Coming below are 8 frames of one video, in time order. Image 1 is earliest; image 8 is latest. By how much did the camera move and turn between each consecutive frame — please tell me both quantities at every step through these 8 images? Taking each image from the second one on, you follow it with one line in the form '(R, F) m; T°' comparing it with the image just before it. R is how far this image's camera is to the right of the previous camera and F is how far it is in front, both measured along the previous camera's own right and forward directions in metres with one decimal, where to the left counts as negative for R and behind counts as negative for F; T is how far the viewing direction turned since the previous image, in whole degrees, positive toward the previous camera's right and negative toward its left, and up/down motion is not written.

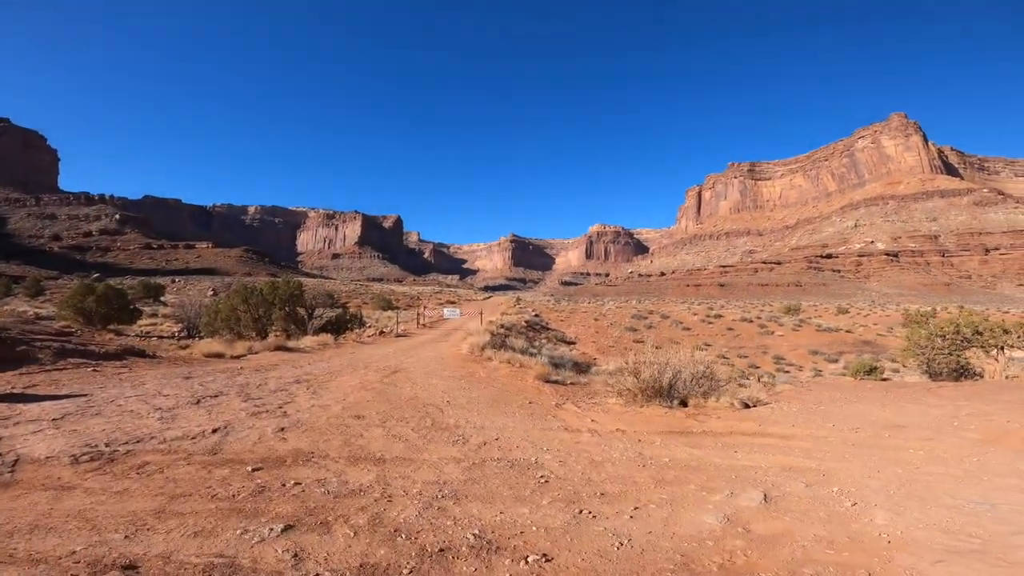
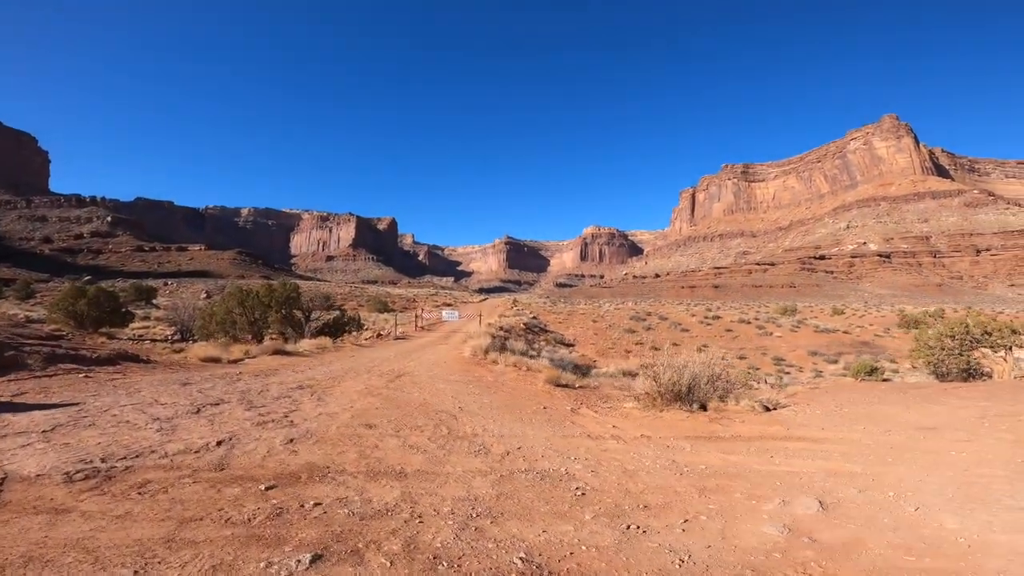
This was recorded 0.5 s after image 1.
(-0.3, +0.3) m; +1°
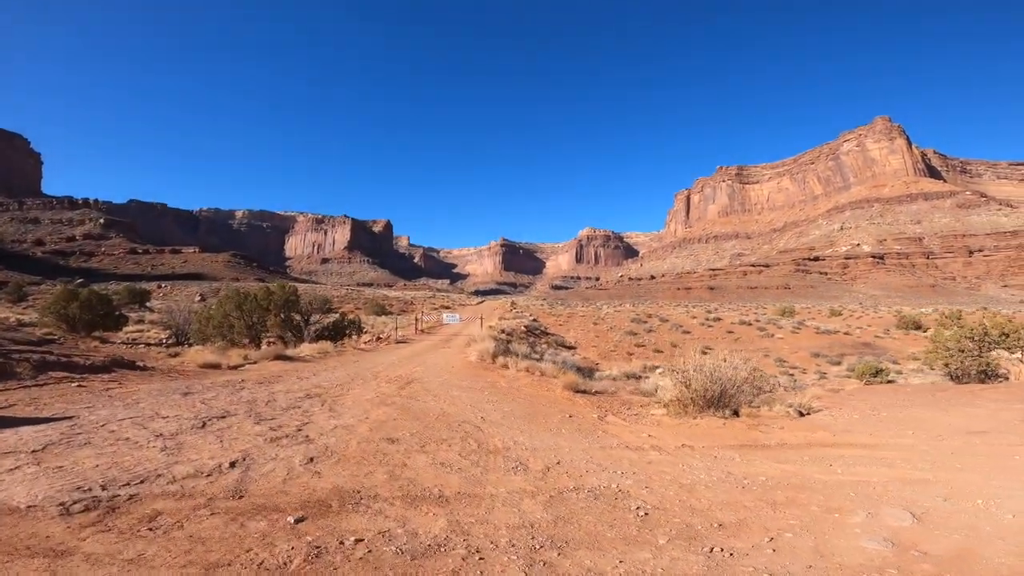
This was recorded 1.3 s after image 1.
(-0.4, +0.4) m; +1°
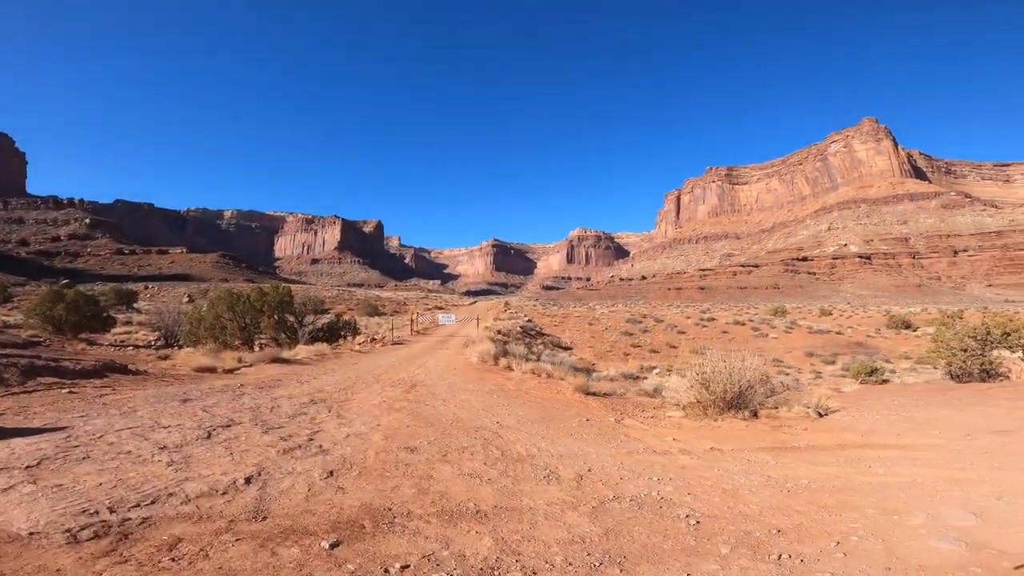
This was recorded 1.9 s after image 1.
(-0.4, +0.2) m; +1°
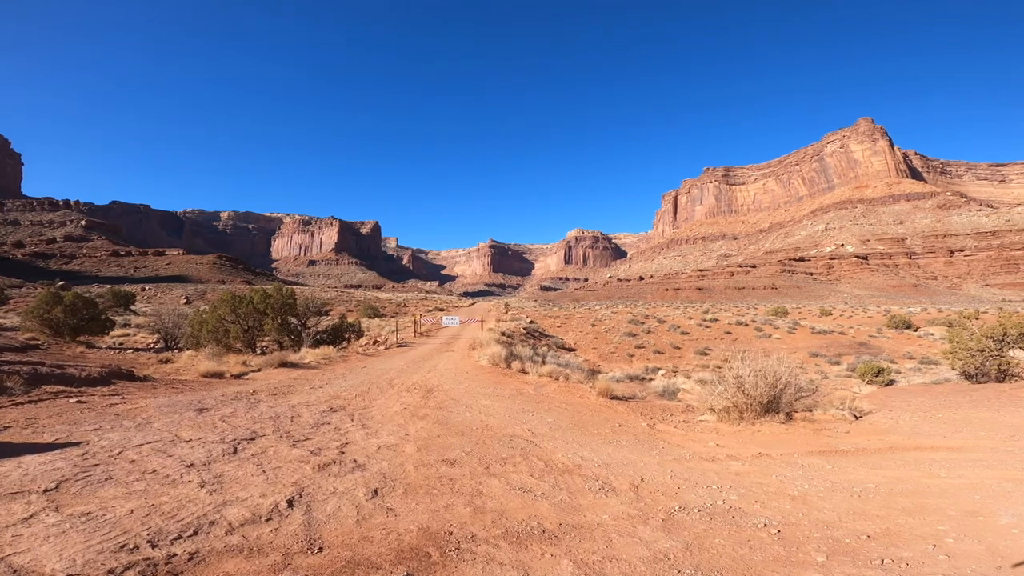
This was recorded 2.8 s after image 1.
(-0.5, +0.3) m; 0°
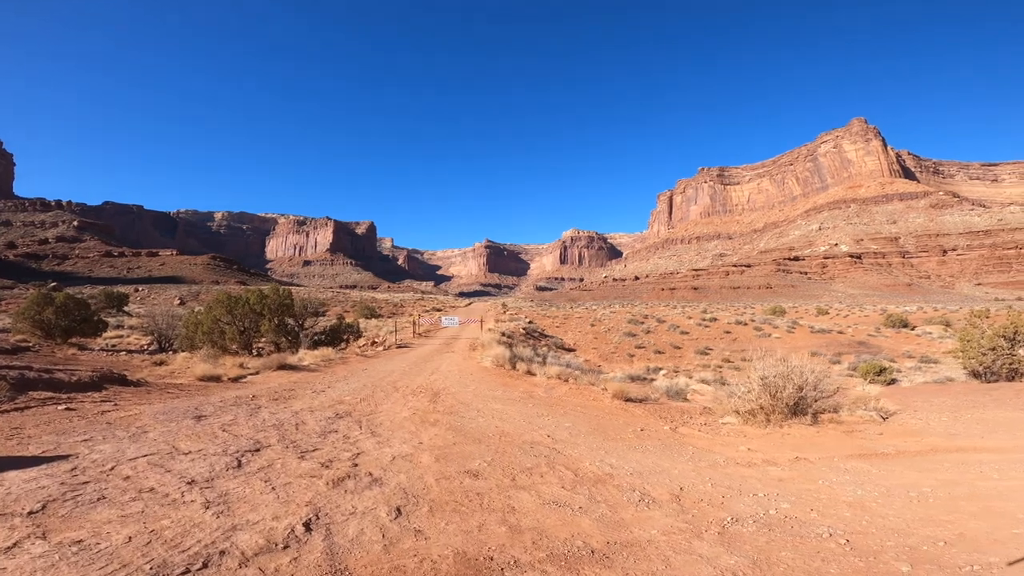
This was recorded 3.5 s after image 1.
(-0.3, +0.3) m; +1°
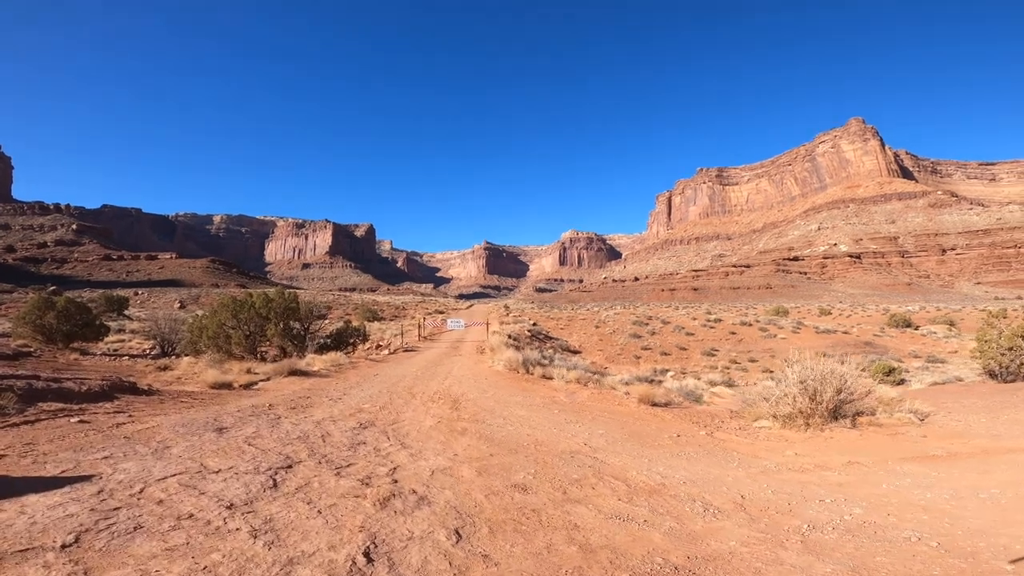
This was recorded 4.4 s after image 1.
(-0.4, +0.2) m; 0°
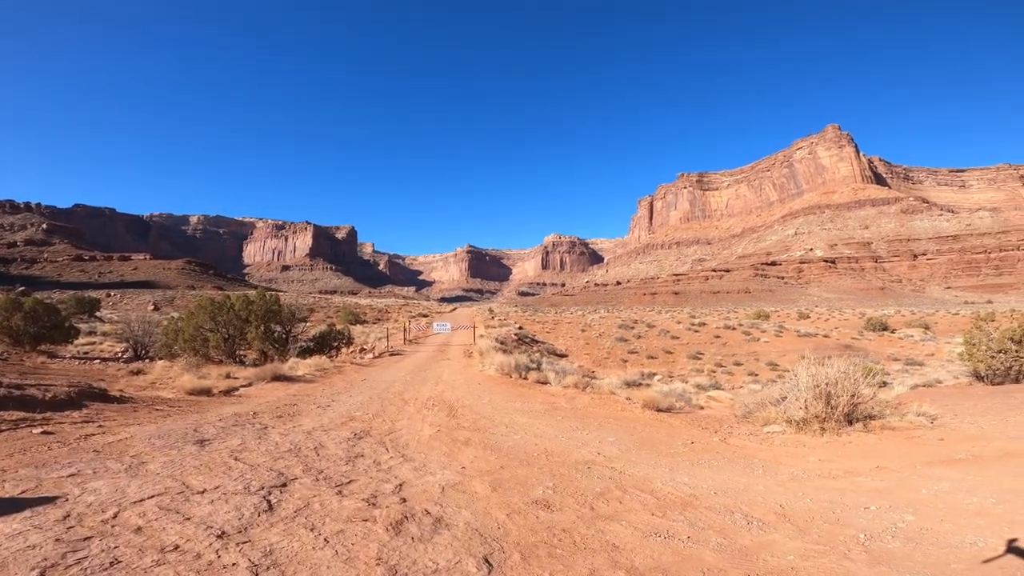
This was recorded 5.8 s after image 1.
(-0.3, +0.3) m; +2°
